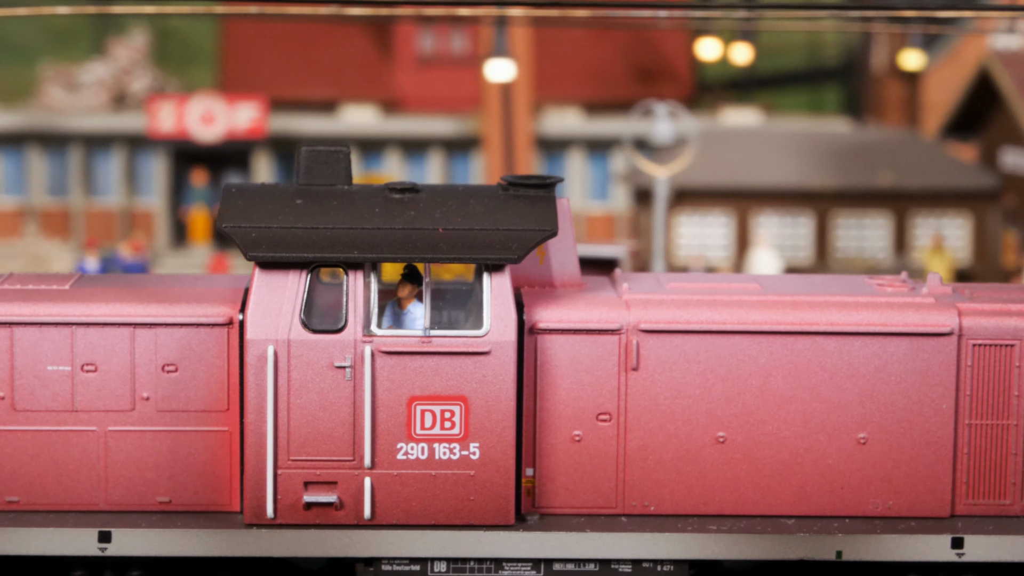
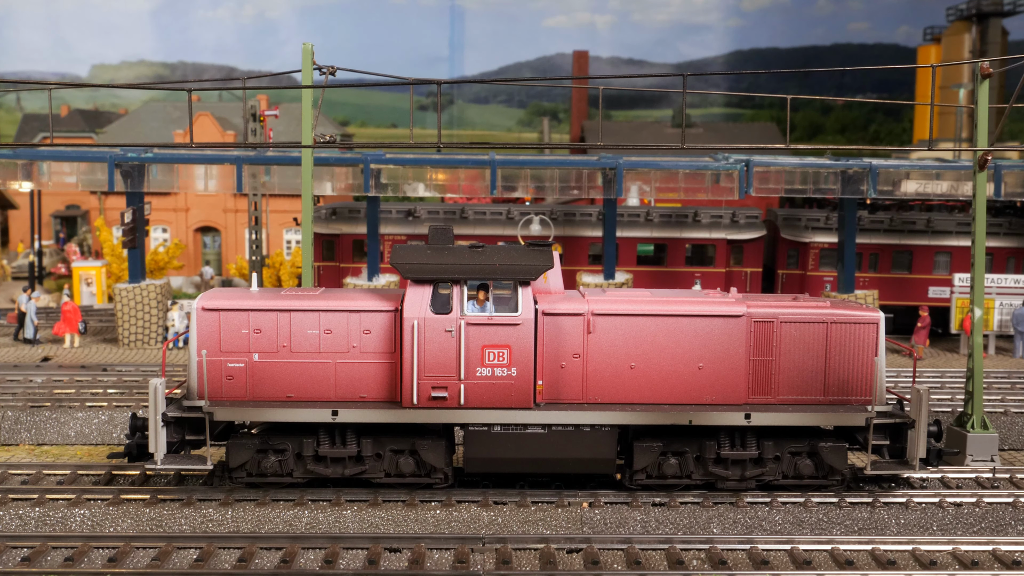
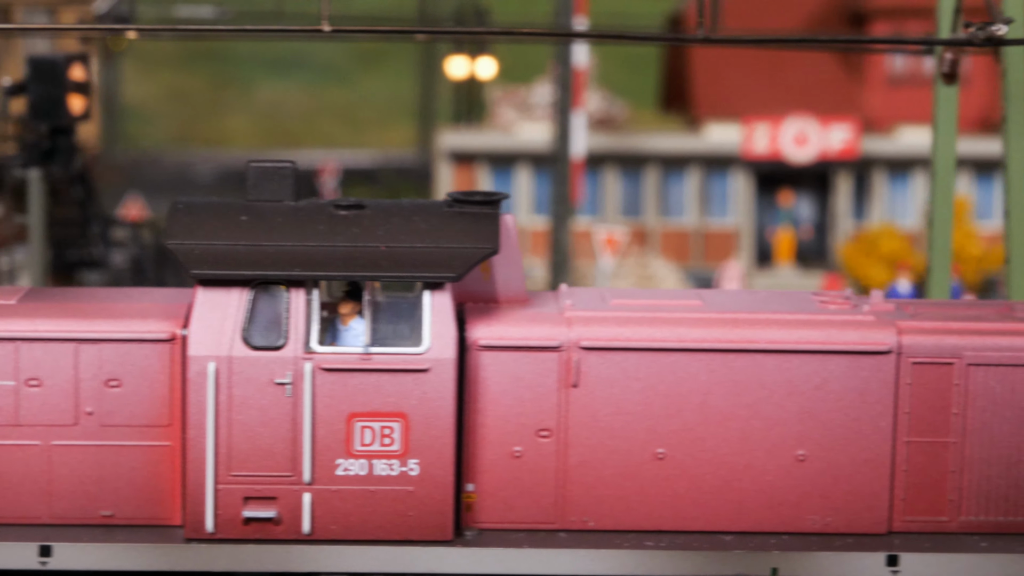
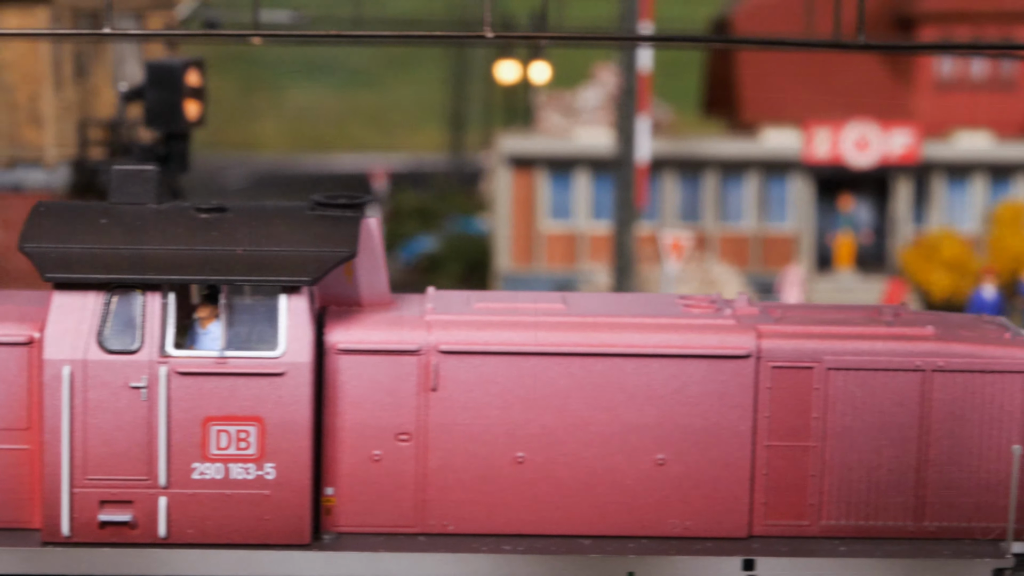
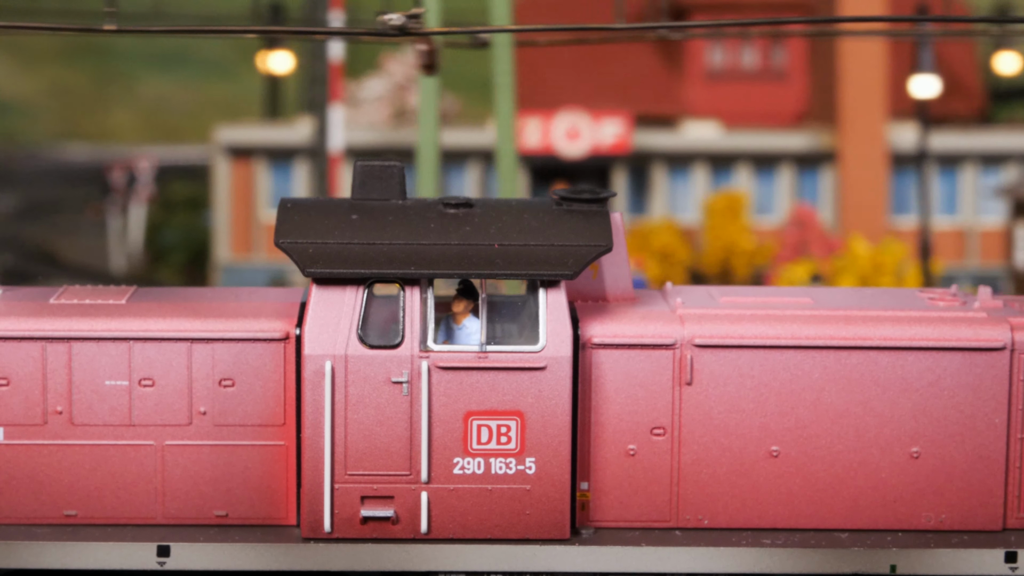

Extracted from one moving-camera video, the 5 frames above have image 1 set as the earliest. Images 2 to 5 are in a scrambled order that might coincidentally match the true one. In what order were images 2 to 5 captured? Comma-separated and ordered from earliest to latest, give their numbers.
5, 3, 4, 2
